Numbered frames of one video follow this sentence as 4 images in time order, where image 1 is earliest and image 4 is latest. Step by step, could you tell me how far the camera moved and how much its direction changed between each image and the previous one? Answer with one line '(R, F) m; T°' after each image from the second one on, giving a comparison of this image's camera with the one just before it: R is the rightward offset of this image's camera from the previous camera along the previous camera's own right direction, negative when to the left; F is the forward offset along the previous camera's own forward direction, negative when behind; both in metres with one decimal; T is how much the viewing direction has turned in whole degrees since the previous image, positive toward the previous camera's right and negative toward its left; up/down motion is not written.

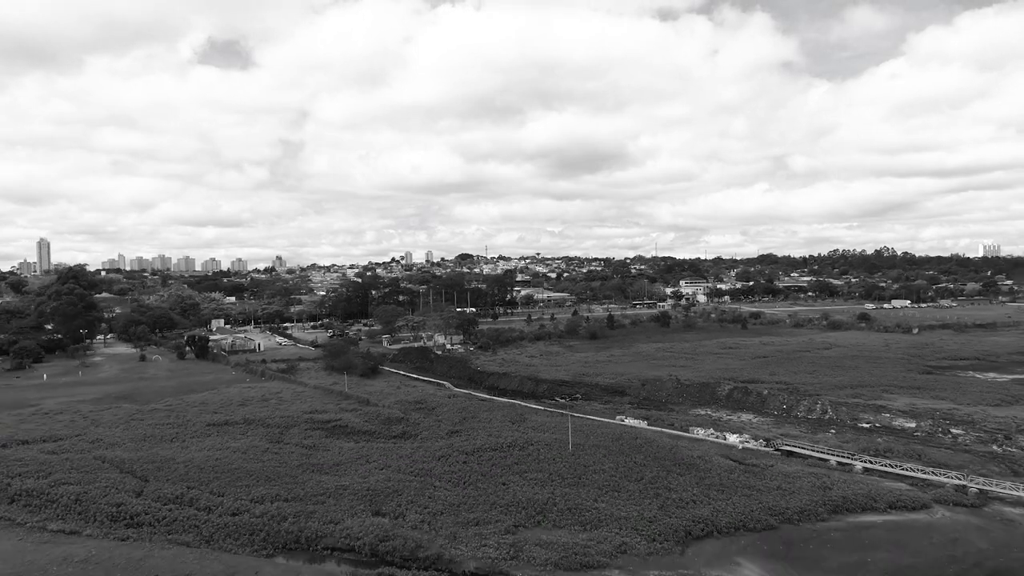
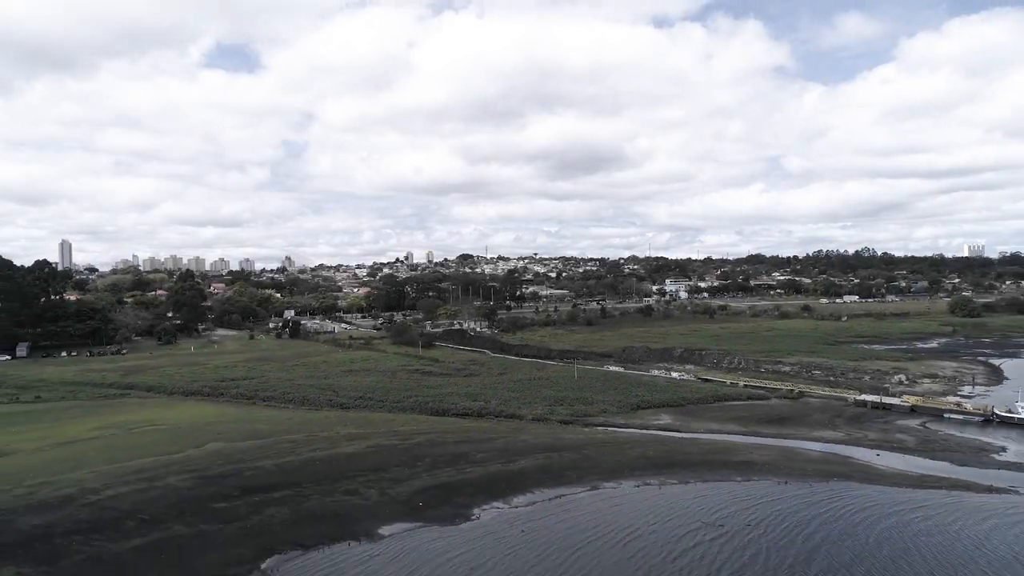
(-1.3, -14.3) m; 0°
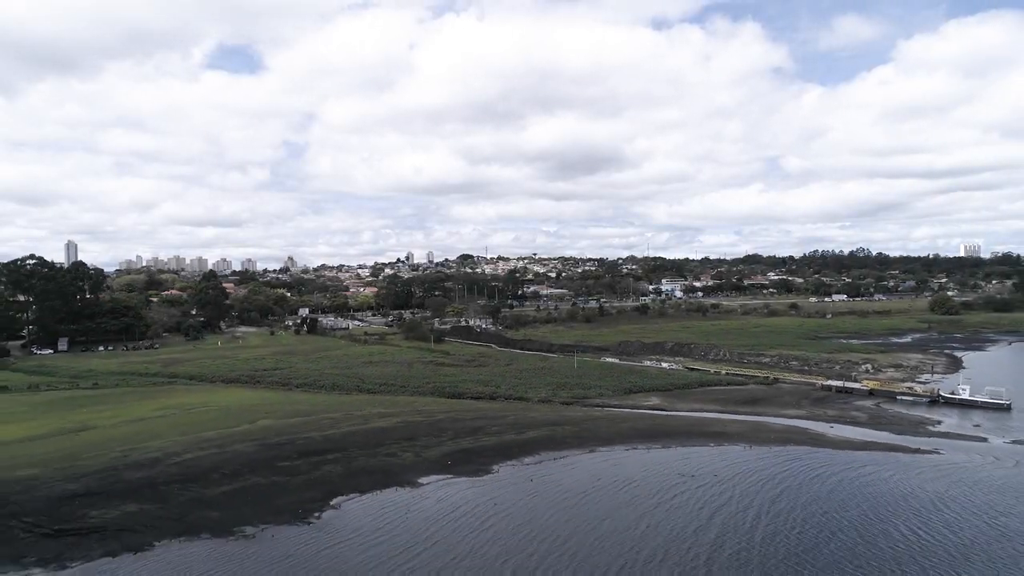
(-0.3, -3.9) m; 0°
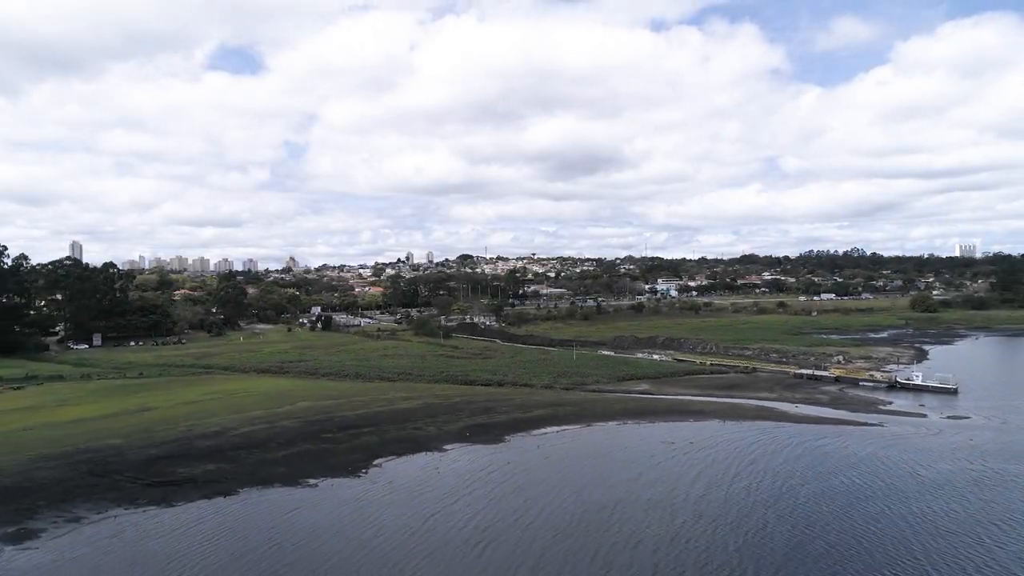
(-0.3, -4.0) m; 0°
